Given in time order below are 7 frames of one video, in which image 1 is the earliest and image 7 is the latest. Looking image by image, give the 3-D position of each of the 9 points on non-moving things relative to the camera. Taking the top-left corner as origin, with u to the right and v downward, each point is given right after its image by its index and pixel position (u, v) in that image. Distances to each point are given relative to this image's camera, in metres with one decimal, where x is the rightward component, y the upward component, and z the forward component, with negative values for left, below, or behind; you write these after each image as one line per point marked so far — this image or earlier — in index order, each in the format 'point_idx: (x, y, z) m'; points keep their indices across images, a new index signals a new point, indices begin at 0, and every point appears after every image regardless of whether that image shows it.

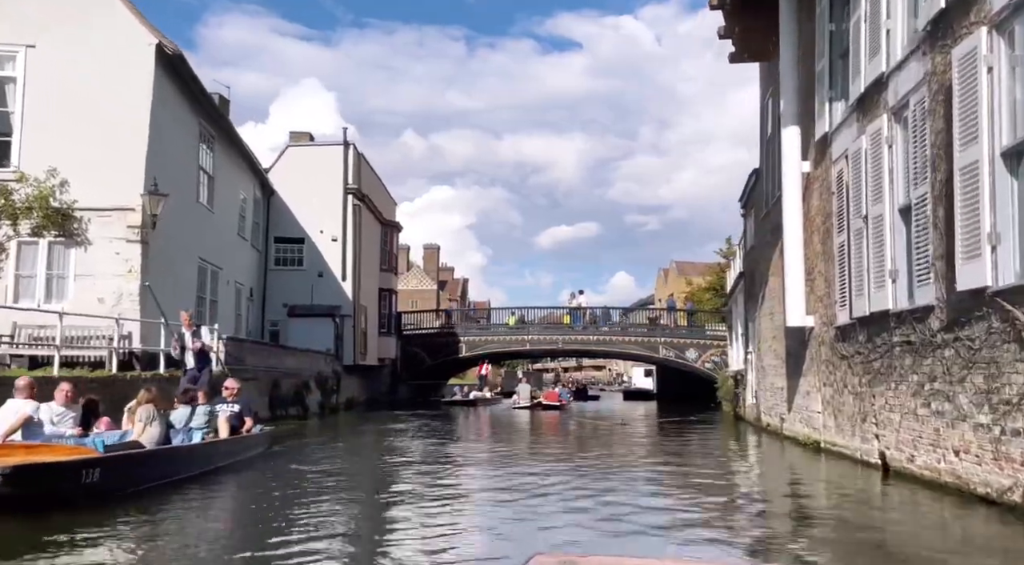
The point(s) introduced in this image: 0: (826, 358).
0: (+4.7, -1.1, +13.5) m
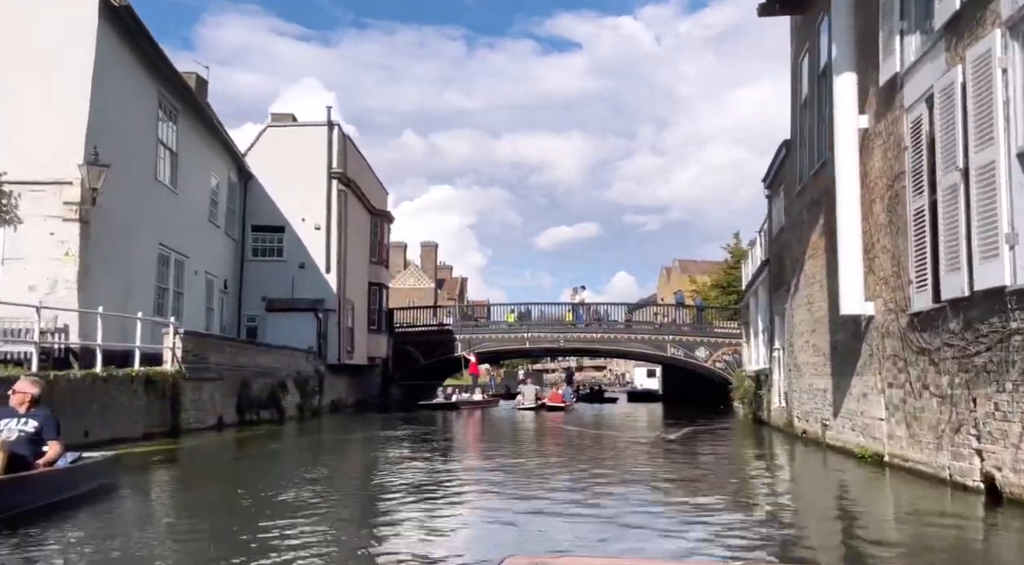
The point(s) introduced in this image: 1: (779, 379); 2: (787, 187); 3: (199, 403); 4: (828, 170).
0: (+4.6, -0.8, +11.0) m
1: (+5.9, -2.2, +20.0) m
2: (+5.7, +2.0, +18.7) m
3: (-6.4, -2.5, +18.8) m
4: (+5.0, +1.8, +14.4) m
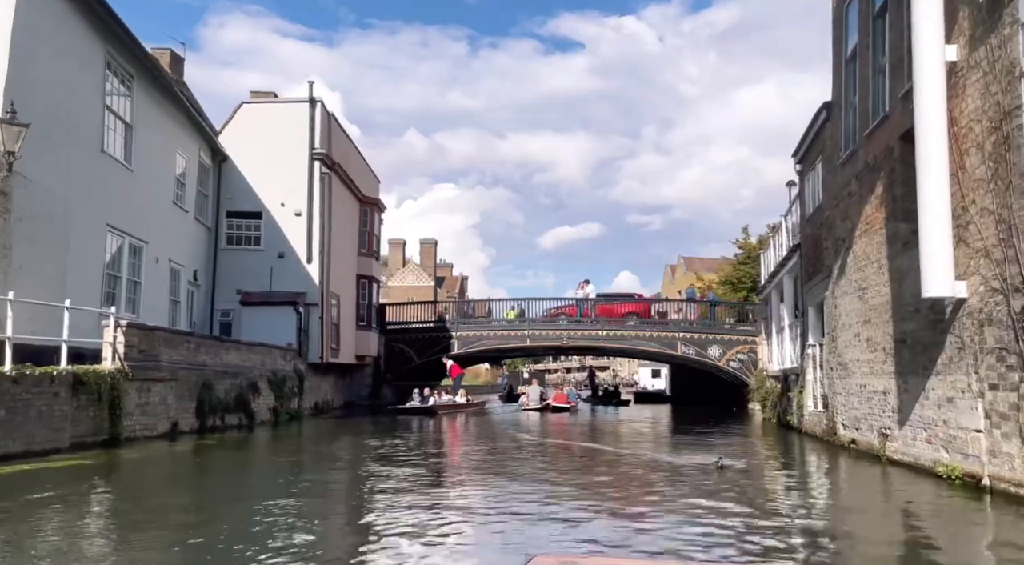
0: (+4.5, -0.6, +8.5) m
1: (+5.9, -1.9, +17.5) m
2: (+5.6, +2.2, +16.1) m
3: (-6.5, -2.2, +16.3) m
4: (+5.0, +2.1, +11.9) m
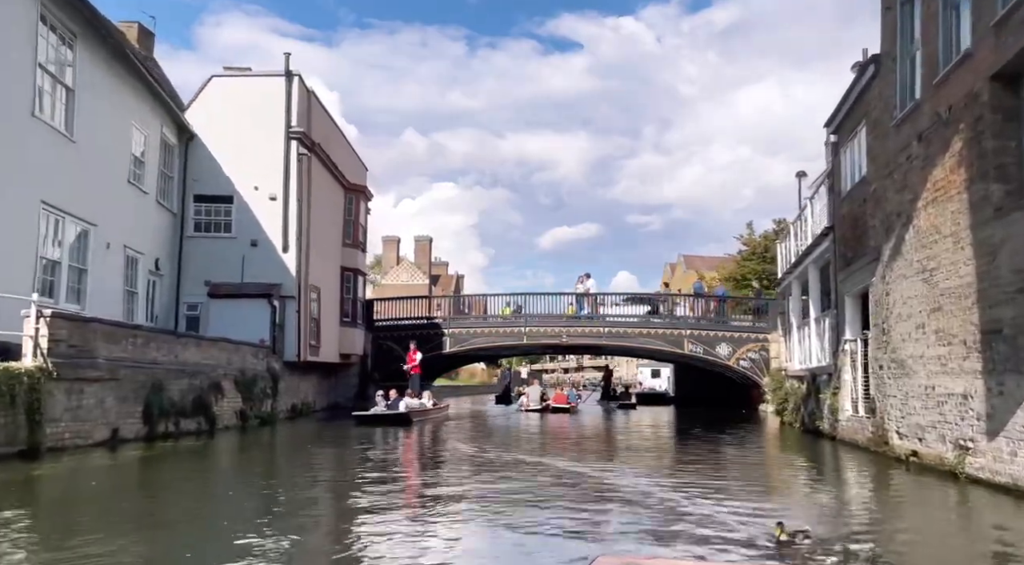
0: (+4.5, -0.3, +6.1) m
1: (+5.8, -1.6, +15.1) m
2: (+5.5, +2.5, +13.8) m
3: (-6.6, -2.0, +13.9) m
4: (+4.9, +2.3, +9.5) m
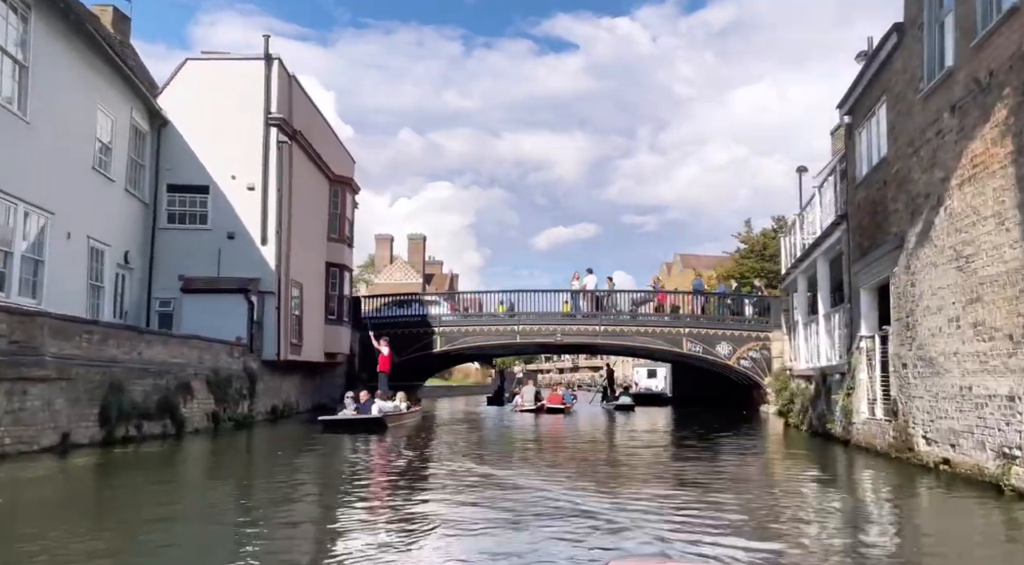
0: (+4.3, -0.2, +4.9) m
1: (+5.6, -1.5, +14.0) m
2: (+5.3, +2.6, +12.6) m
3: (-6.8, -1.8, +12.7) m
4: (+4.7, +2.5, +8.3) m
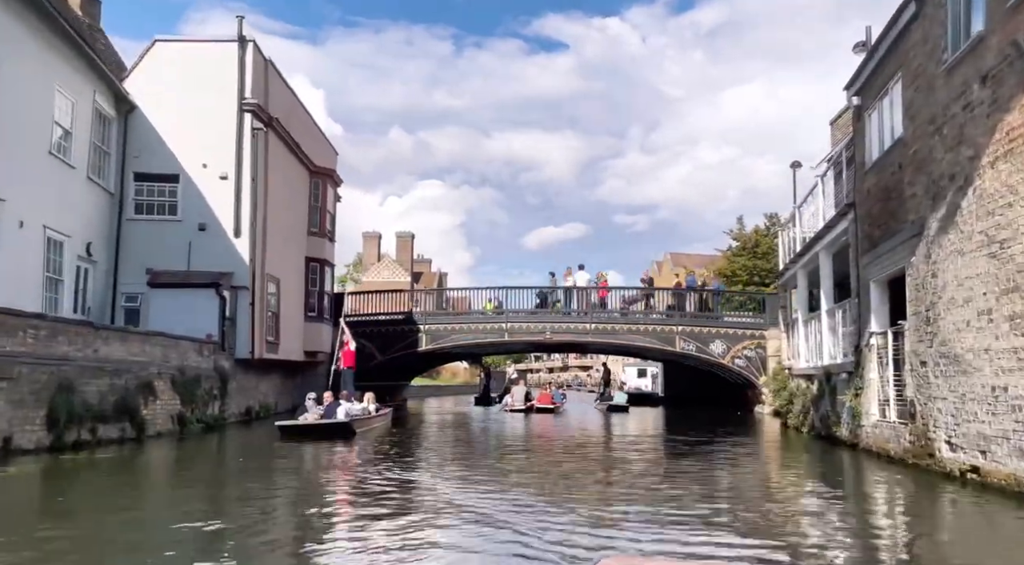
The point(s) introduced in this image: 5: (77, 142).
0: (+4.2, -0.1, +3.9) m
1: (+5.4, -1.4, +12.9) m
2: (+5.1, +2.7, +11.6) m
3: (-7.0, -1.7, +11.5) m
4: (+4.6, +2.6, +7.3) m
5: (-9.1, +2.9, +18.9) m
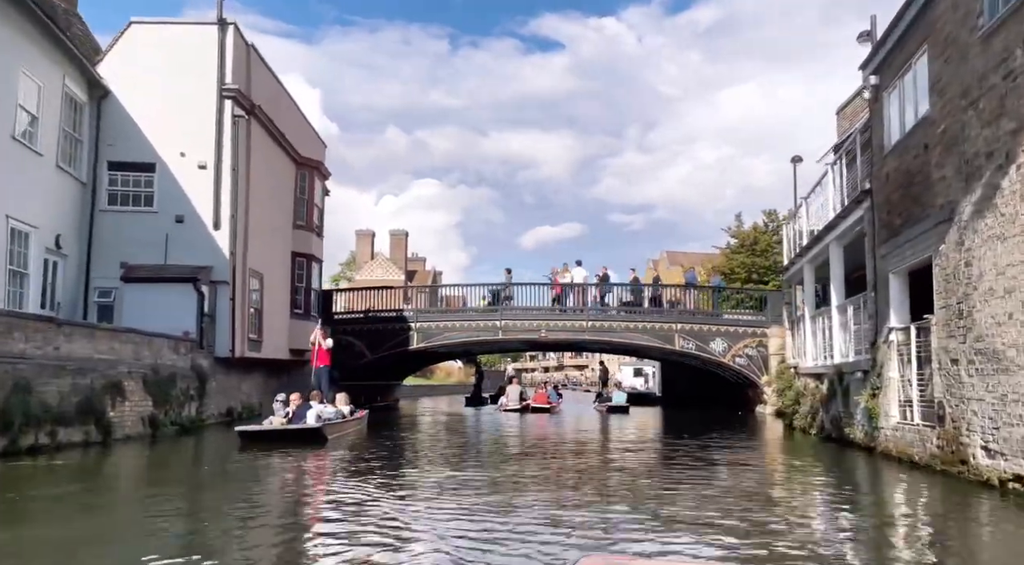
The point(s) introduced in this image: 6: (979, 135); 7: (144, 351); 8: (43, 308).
0: (+4.1, 0.0, +2.9) m
1: (+5.3, -1.3, +11.9) m
2: (+5.0, +2.8, +10.6) m
3: (-7.1, -1.6, +10.5) m
4: (+4.5, +2.7, +6.3) m
5: (-9.2, +3.0, +17.8) m
6: (+4.9, +1.6, +9.5) m
7: (-6.8, -1.3, +16.8) m
8: (-9.2, -0.5, +17.9) m
